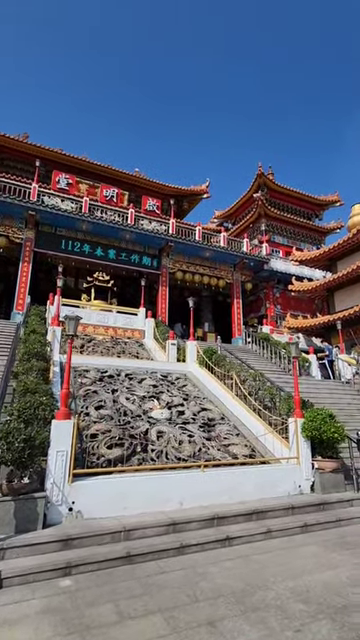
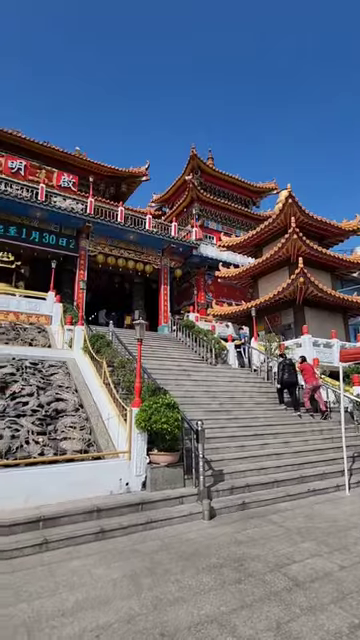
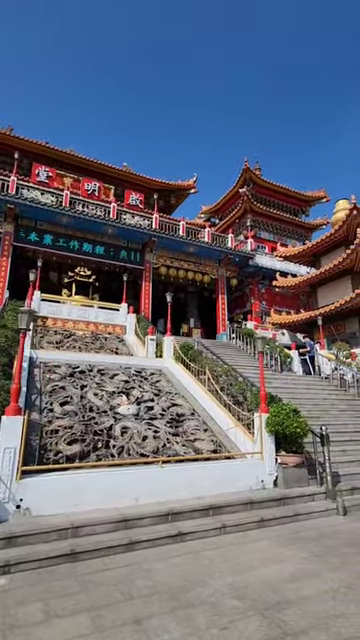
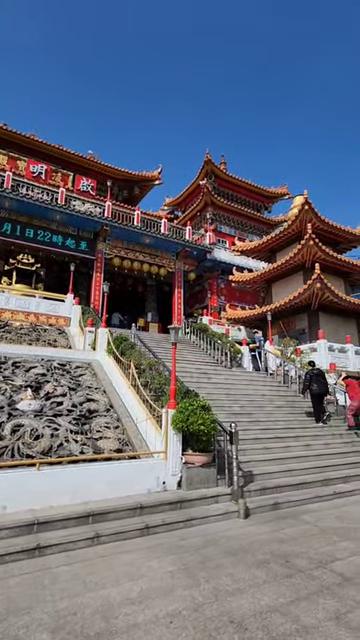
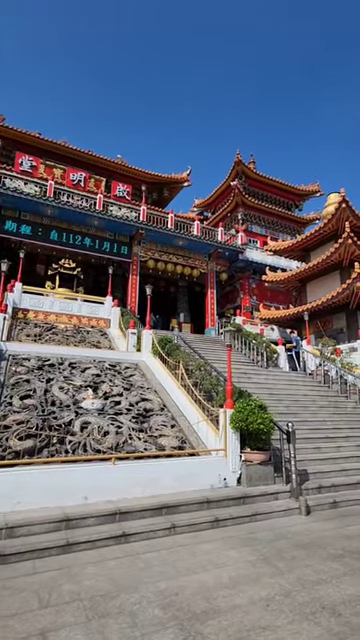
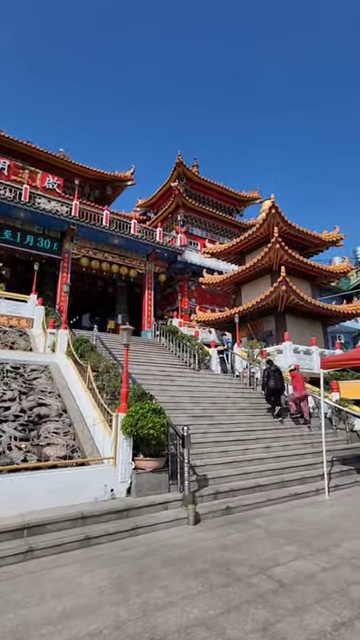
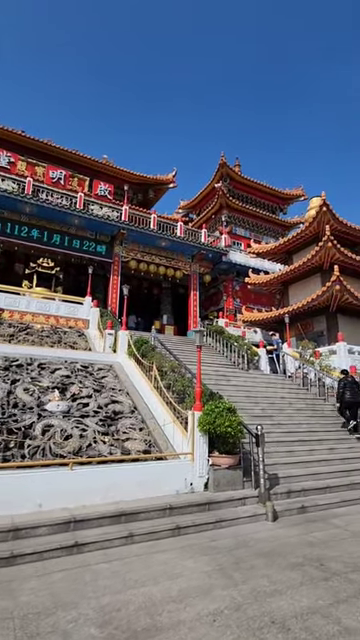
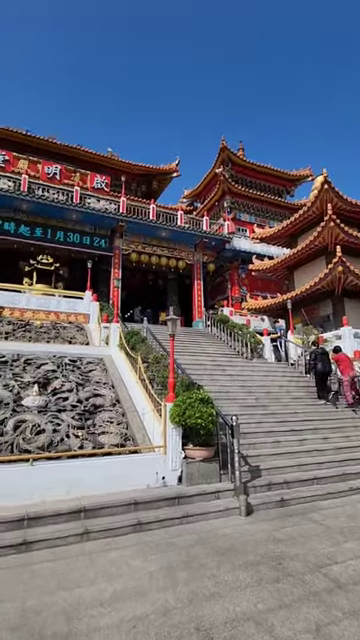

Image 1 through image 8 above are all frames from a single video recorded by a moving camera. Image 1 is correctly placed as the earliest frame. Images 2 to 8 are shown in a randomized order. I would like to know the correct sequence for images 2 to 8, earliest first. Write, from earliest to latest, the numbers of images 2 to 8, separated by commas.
3, 5, 7, 4, 6, 2, 8
